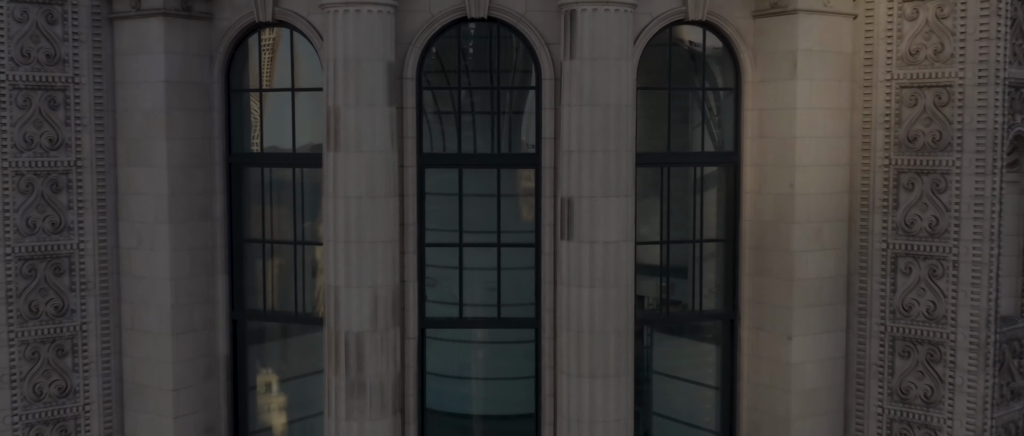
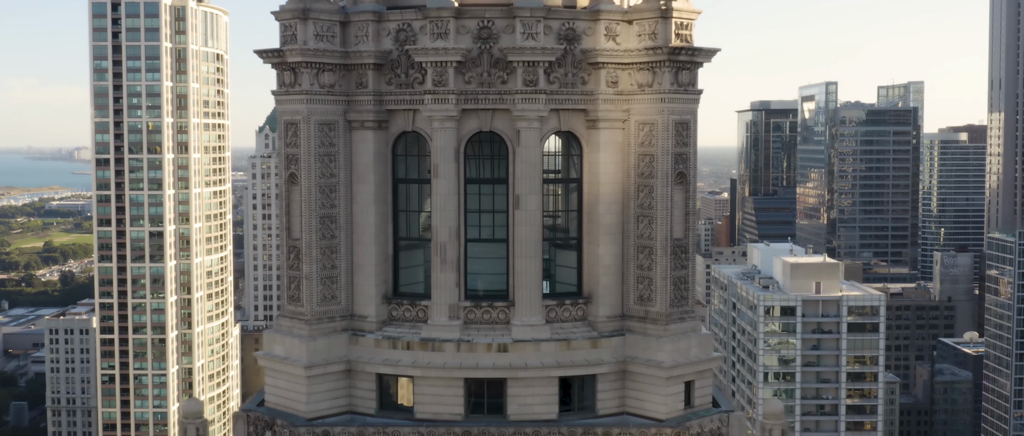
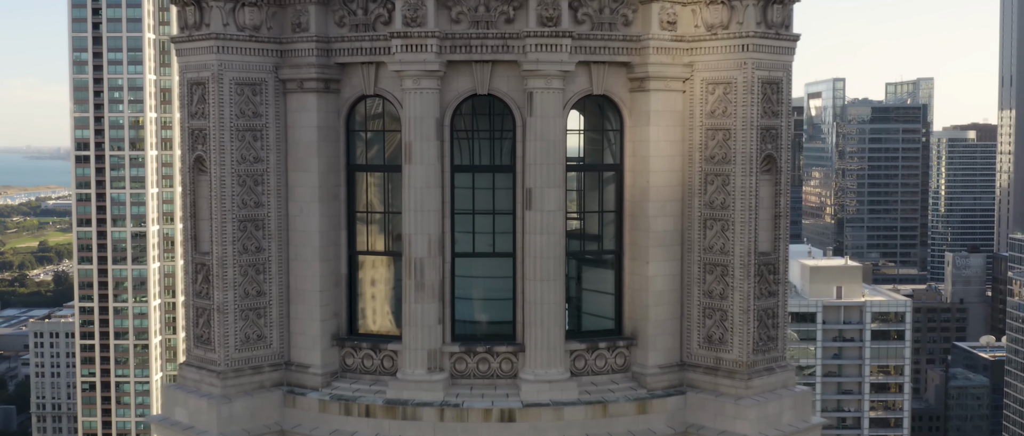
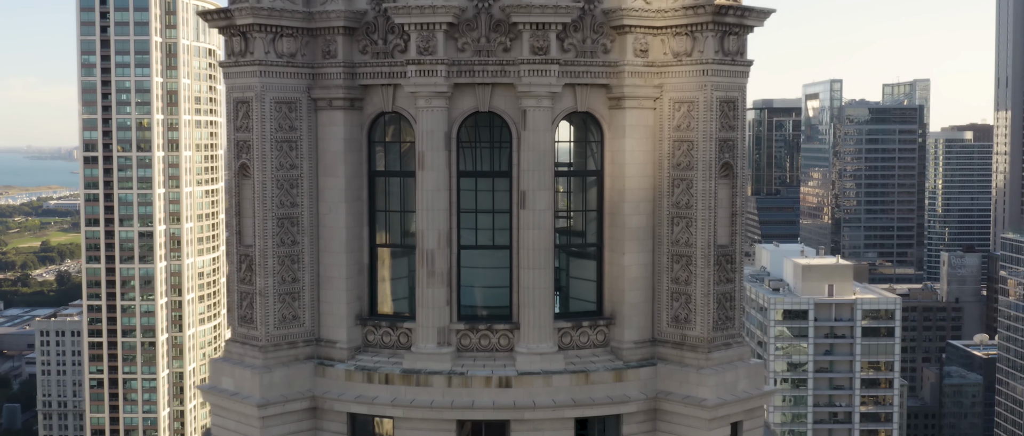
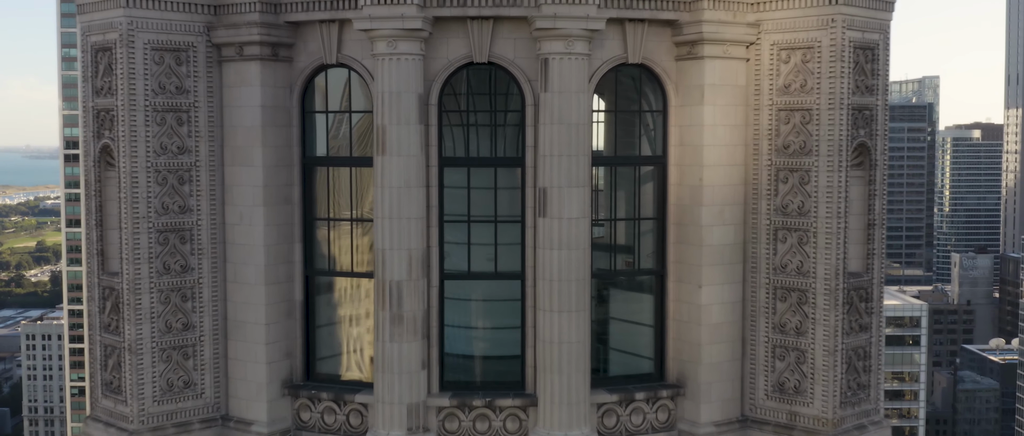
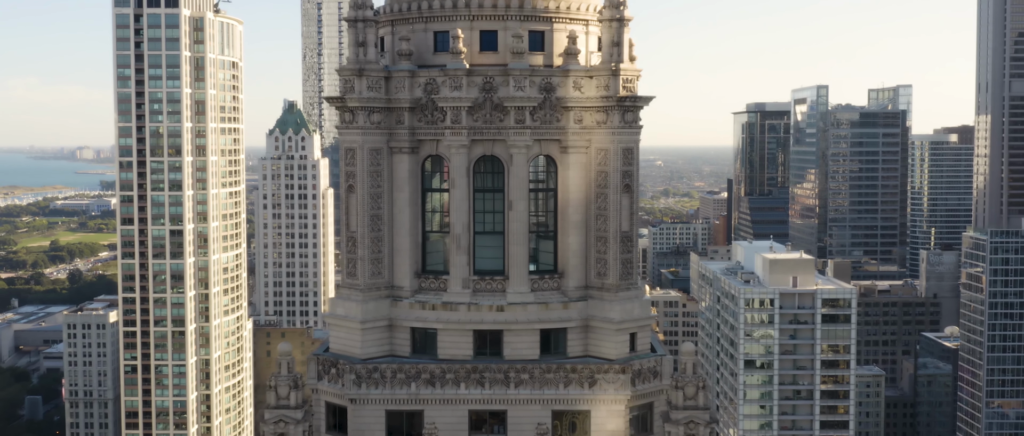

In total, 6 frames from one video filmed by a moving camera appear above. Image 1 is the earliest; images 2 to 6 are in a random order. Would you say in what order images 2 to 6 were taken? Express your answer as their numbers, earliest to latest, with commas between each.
5, 3, 4, 2, 6
